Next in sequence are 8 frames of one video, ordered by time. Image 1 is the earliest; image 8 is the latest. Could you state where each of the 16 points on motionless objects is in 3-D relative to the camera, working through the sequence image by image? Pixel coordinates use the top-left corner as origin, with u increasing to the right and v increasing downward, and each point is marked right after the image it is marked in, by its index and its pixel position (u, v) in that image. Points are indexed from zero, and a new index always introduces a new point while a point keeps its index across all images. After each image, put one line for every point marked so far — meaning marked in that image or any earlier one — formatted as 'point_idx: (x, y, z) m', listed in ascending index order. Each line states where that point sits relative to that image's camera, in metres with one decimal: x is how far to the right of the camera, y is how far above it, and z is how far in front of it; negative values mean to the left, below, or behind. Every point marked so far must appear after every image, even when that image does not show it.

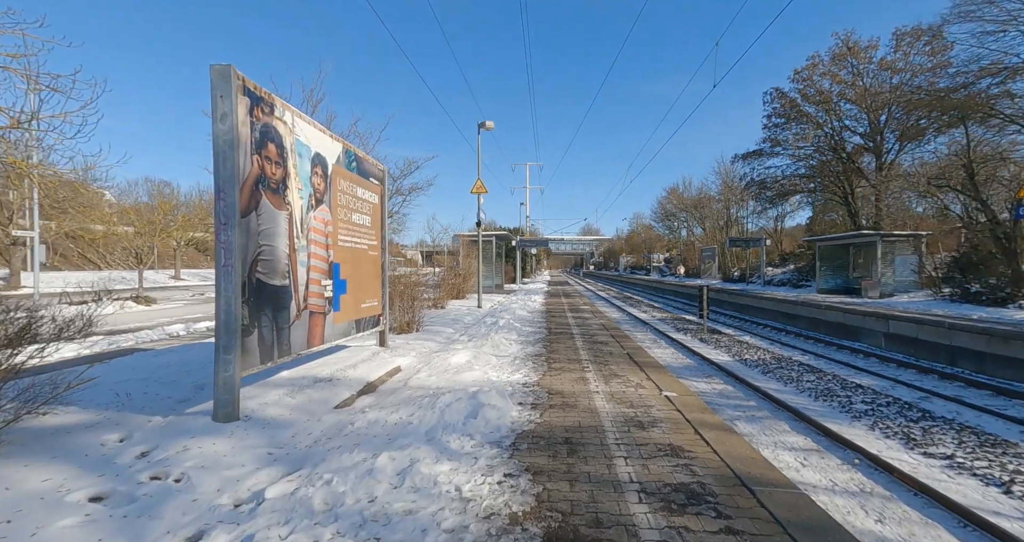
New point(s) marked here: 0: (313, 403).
0: (-1.8, -1.2, +4.4) m
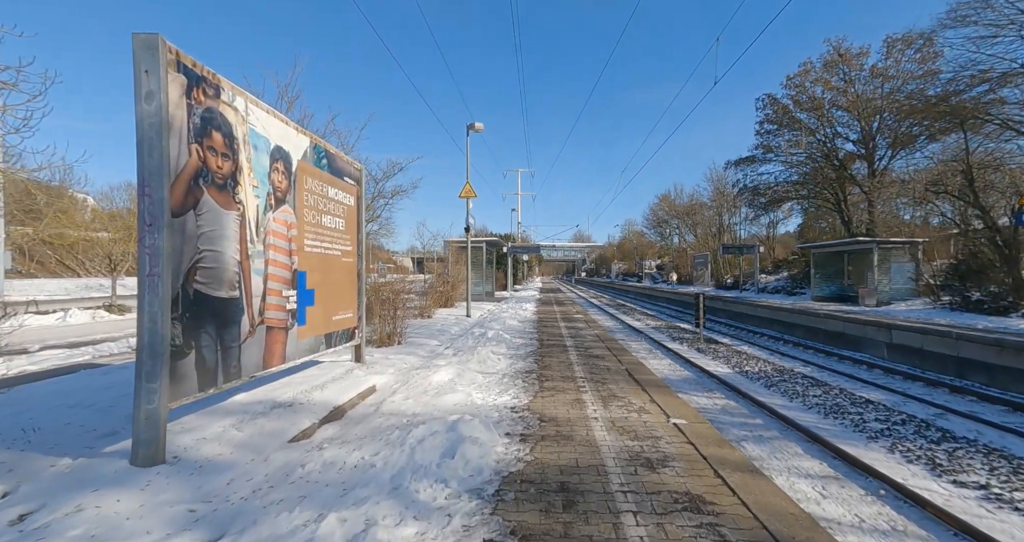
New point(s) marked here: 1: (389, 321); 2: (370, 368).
0: (-1.9, -1.3, +3.7) m
1: (-2.4, -1.0, +9.2) m
2: (-2.0, -1.4, +6.8) m
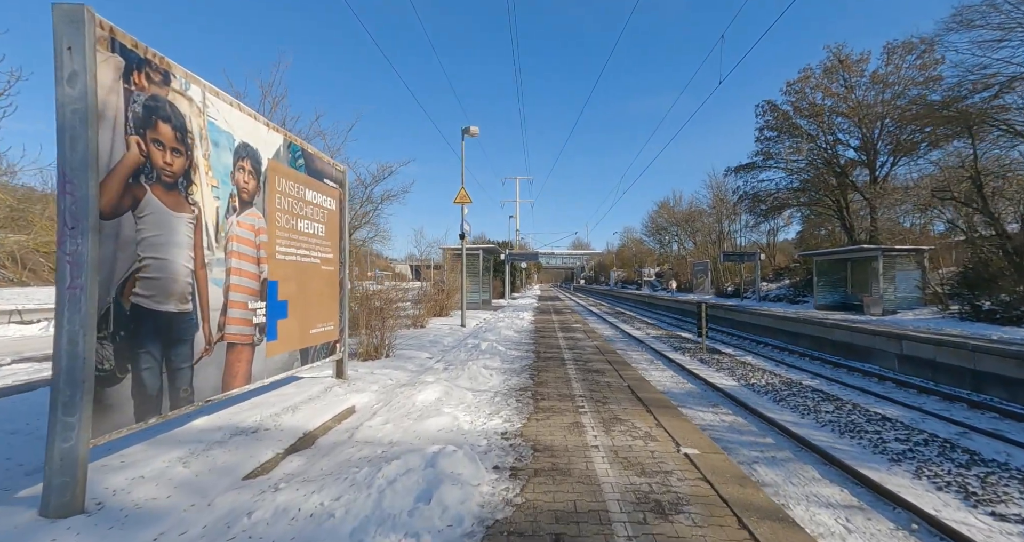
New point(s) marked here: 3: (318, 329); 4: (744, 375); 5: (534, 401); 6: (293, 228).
0: (-2.0, -1.4, +3.2) m
1: (-2.4, -1.1, +8.7) m
2: (-2.1, -1.5, +6.3) m
3: (-2.4, -0.7, +5.8) m
4: (+6.0, -2.7, +12.3) m
5: (+0.3, -1.5, +5.6) m
6: (-2.4, +0.5, +5.2) m
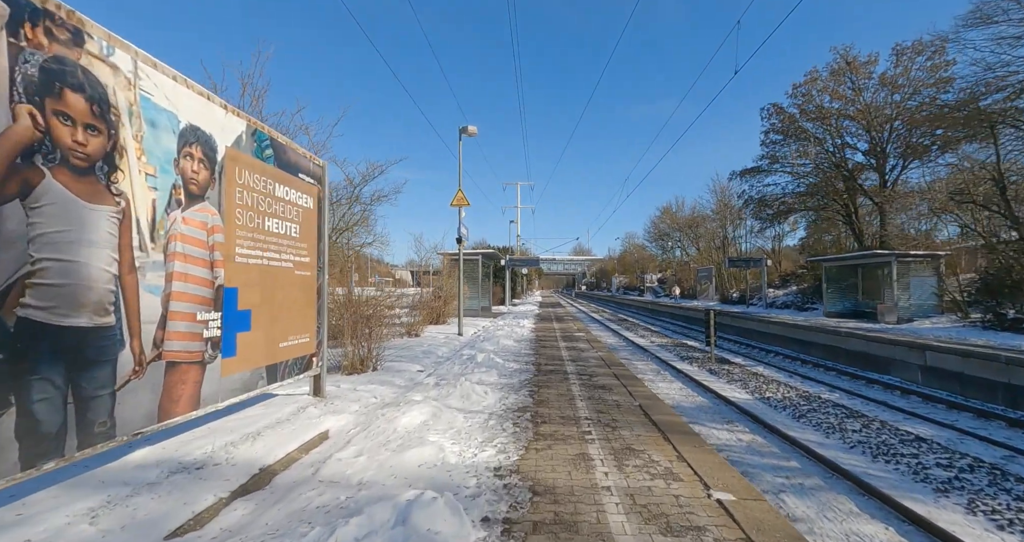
0: (-2.1, -1.4, +2.6) m
1: (-2.5, -1.2, +8.1) m
2: (-2.1, -1.6, +5.6) m
3: (-2.4, -0.8, +5.1) m
4: (+5.9, -2.8, +11.6) m
5: (+0.2, -1.6, +4.9) m
6: (-2.4, +0.4, +4.5) m
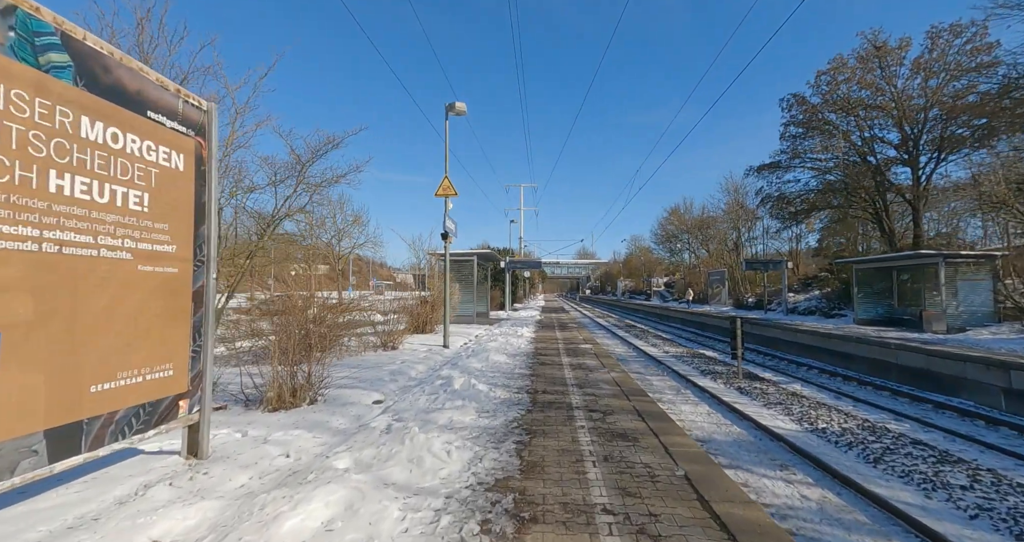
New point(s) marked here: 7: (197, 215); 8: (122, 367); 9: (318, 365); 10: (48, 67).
0: (-2.3, -1.3, +0.6) m
1: (-2.6, -1.2, +6.1) m
2: (-2.3, -1.5, +3.6) m
3: (-2.6, -0.7, +3.1) m
4: (+5.8, -2.9, +9.5) m
5: (0.0, -1.5, +2.9) m
6: (-2.6, +0.5, +2.6) m
7: (-2.5, +0.5, +3.9) m
8: (-2.6, -0.6, +3.2) m
9: (-2.6, -1.3, +6.2) m
10: (-2.6, +1.2, +2.7) m
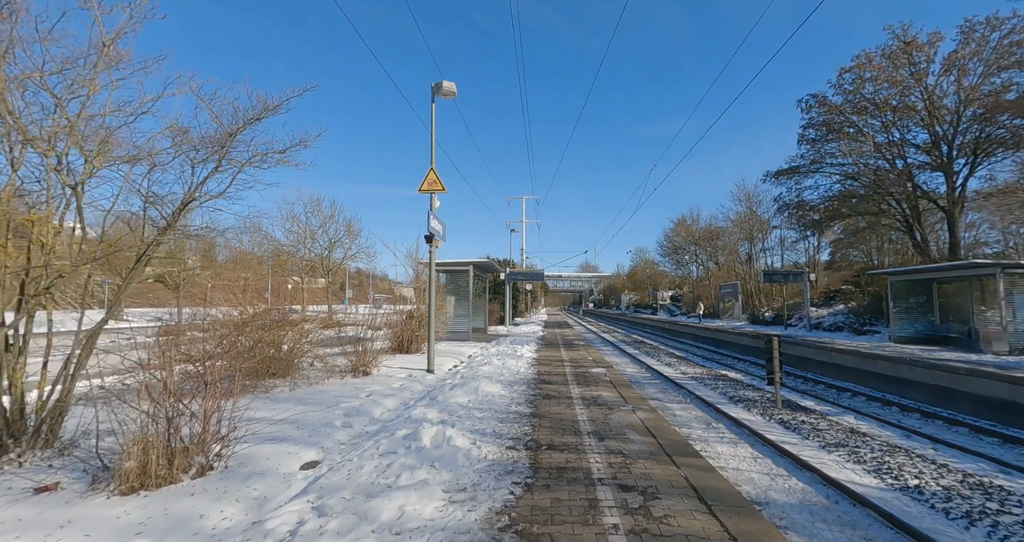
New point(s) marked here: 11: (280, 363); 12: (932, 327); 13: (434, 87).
0: (-2.4, -1.2, -1.4) m
1: (-2.7, -1.2, +4.1) m
2: (-2.4, -1.5, +1.6) m
3: (-2.7, -0.7, +1.2) m
4: (+5.7, -3.0, +7.4) m
5: (-0.1, -1.5, +0.9) m
6: (-2.7, +0.5, +0.7) m
7: (-2.6, +0.5, +2.0) m
8: (-2.7, -0.6, +1.3) m
9: (-2.6, -1.3, +4.3) m
10: (-2.7, +1.2, +0.8) m
11: (-4.2, -1.7, +8.8) m
12: (+16.6, -2.3, +18.8) m
13: (-1.6, +3.9, +10.1) m
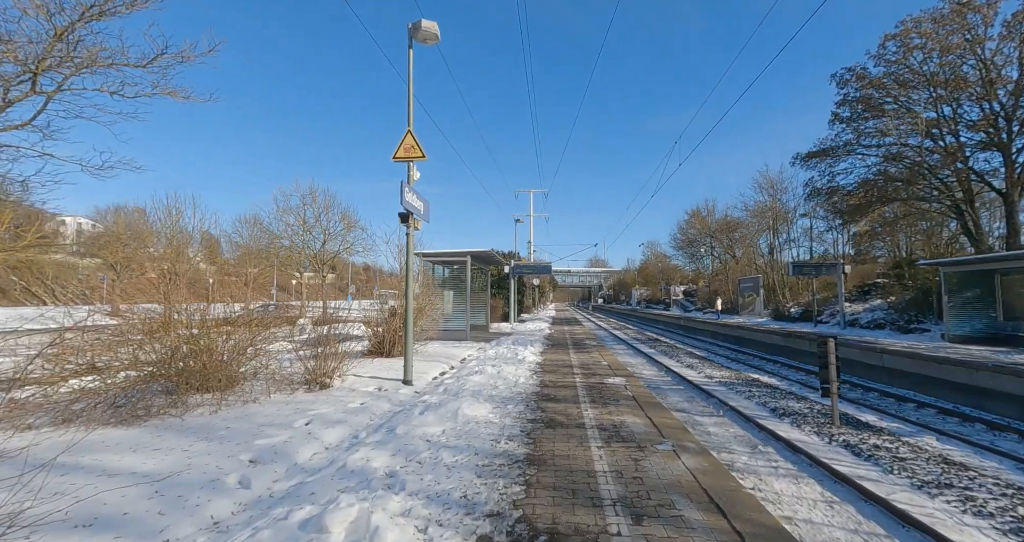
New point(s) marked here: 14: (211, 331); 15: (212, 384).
0: (-2.6, -1.1, -3.4) m
1: (-2.9, -1.1, +2.2) m
2: (-2.6, -1.3, -0.3) m
3: (-2.9, -0.5, -0.7) m
4: (+5.6, -2.8, +5.4) m
5: (-0.3, -1.3, -1.1) m
6: (-2.9, +0.7, -1.3) m
7: (-2.8, +0.6, 0.0) m
8: (-2.9, -0.4, -0.7) m
9: (-2.8, -1.2, +2.3) m
10: (-2.9, +1.4, -1.2) m
11: (-4.3, -1.5, +6.9) m
12: (+16.7, -1.9, +16.5) m
13: (-1.7, +4.1, +8.1) m
14: (-4.3, -0.8, +6.8) m
15: (-4.3, -1.6, +6.8) m
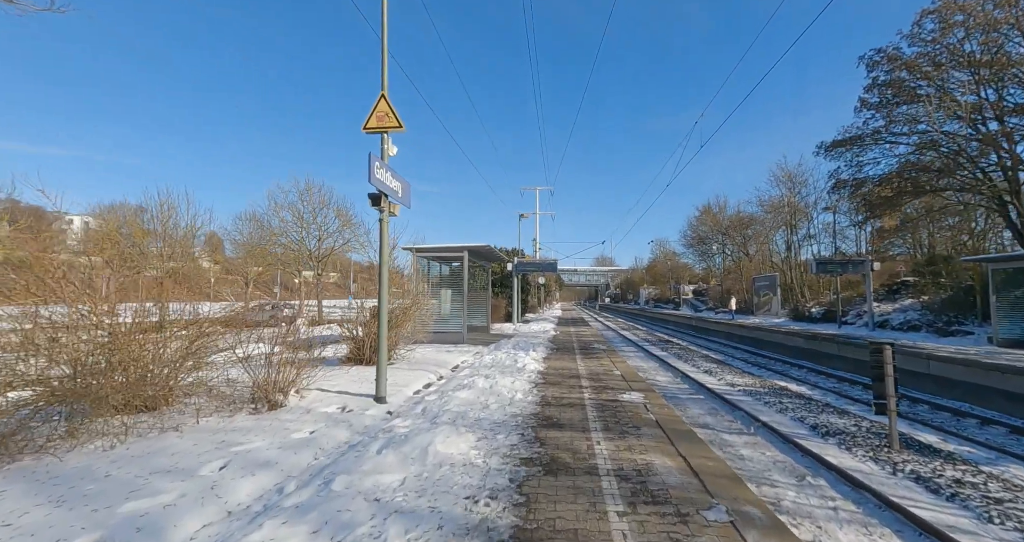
0: (-2.9, -1.0, -4.8) m
1: (-3.0, -1.0, +0.7) m
2: (-2.8, -1.3, -1.7) m
3: (-3.1, -0.5, -2.2) m
4: (+5.5, -2.7, +3.8) m
5: (-0.5, -1.3, -2.6) m
6: (-3.1, +0.7, -2.7) m
7: (-3.0, +0.7, -1.4) m
8: (-3.1, -0.4, -2.1) m
9: (-2.9, -1.1, +0.9) m
10: (-3.1, +1.4, -2.6) m
11: (-4.4, -1.4, +5.5) m
12: (+16.7, -1.8, +14.8) m
13: (-1.8, +4.2, +6.7) m
14: (-4.4, -0.8, +5.4) m
15: (-4.4, -1.5, +5.4) m
